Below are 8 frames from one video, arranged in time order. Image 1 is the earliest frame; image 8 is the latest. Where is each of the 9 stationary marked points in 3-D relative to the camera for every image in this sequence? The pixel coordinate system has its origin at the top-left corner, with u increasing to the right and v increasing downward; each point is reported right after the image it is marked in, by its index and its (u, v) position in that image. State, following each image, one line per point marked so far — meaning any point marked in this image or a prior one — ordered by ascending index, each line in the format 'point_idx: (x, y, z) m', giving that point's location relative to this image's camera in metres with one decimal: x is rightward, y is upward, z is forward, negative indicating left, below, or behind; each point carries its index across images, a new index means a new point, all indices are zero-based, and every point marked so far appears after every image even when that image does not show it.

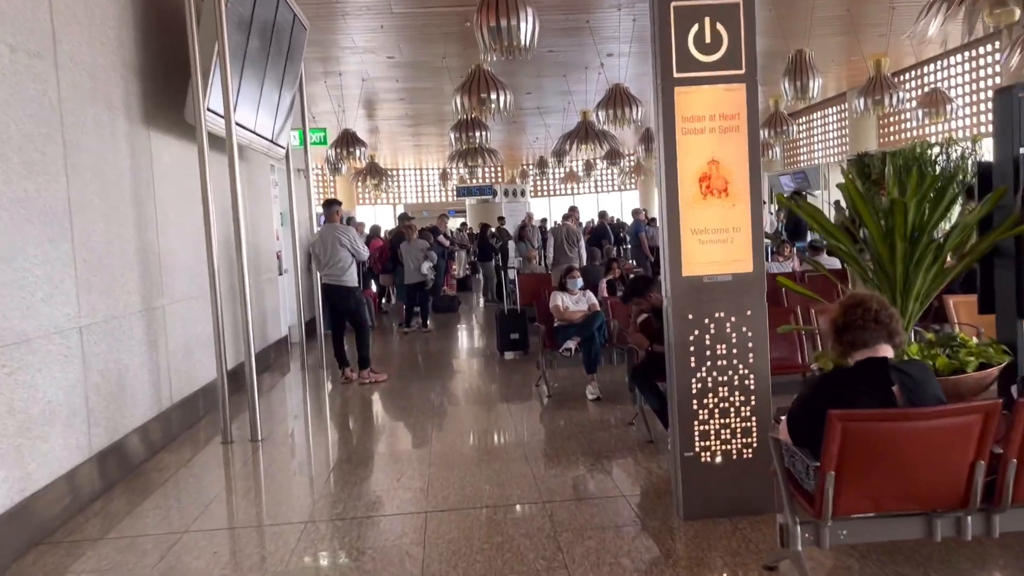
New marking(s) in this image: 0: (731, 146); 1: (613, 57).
0: (+0.7, +0.5, +2.9) m
1: (+1.8, +4.1, +15.6) m
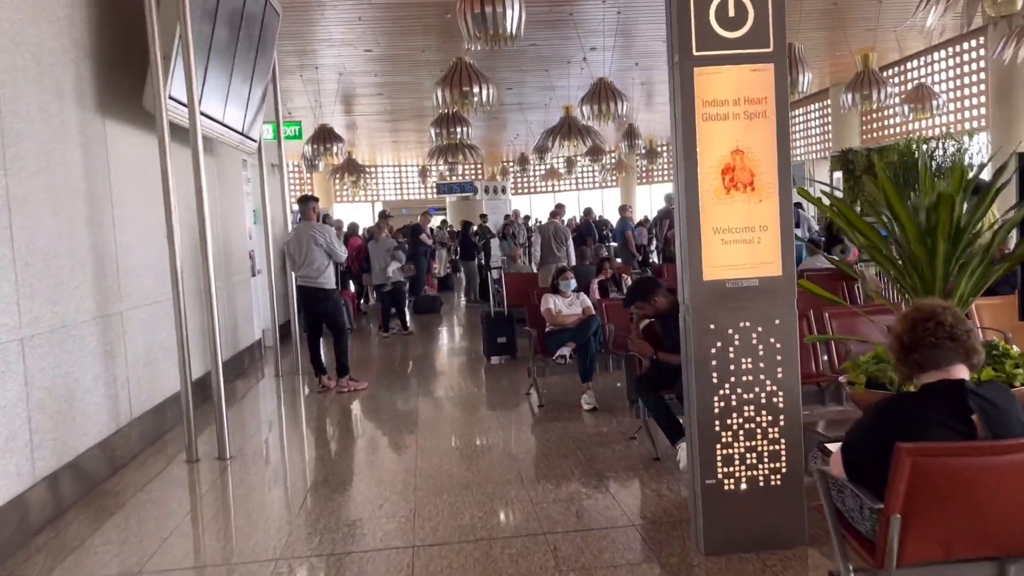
0: (+0.7, +0.5, +2.6) m
1: (+1.4, +4.1, +15.2) m
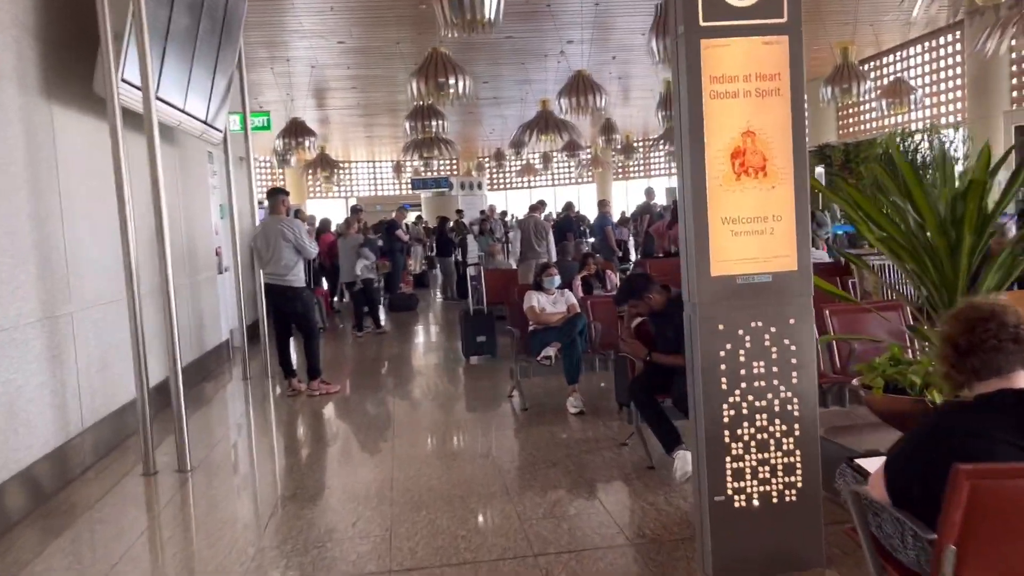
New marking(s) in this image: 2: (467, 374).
0: (+0.7, +0.5, +2.3) m
1: (+1.0, +4.2, +15.0) m
2: (-0.3, -0.7, +6.5) m
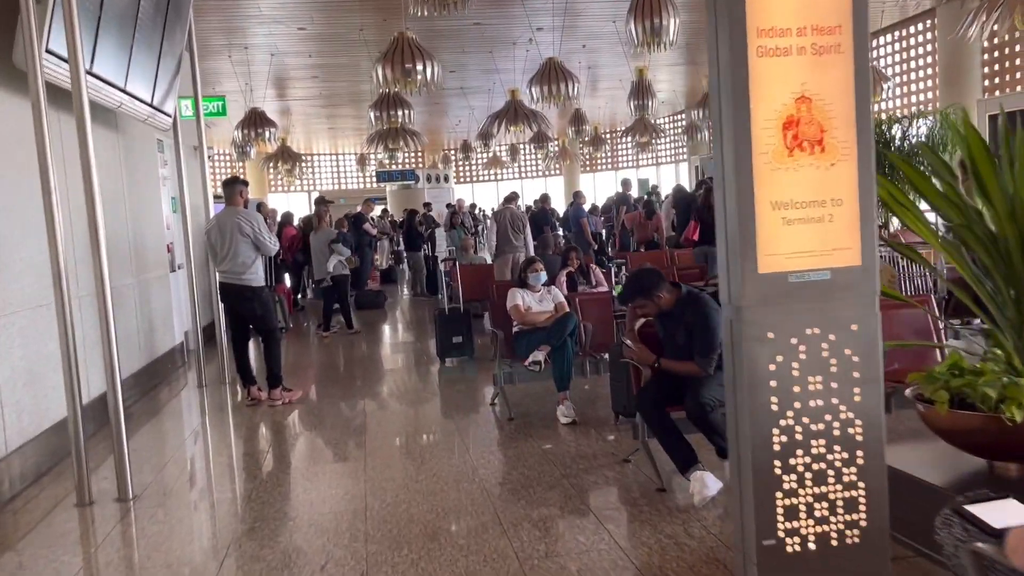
0: (+0.7, +0.5, +1.9) m
1: (+0.5, +4.3, +14.5) m
2: (-0.5, -0.6, +6.1) m
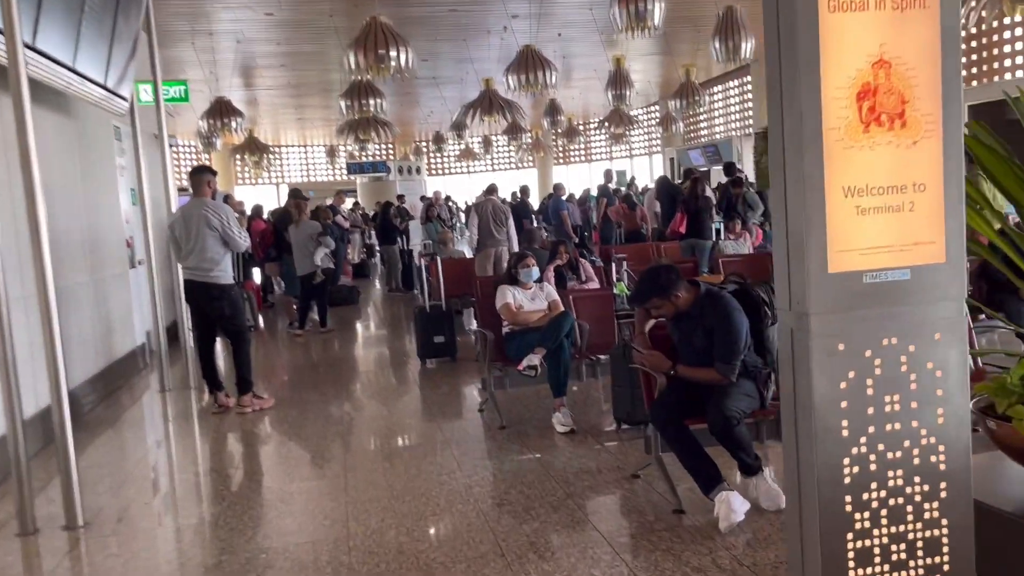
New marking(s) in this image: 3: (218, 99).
0: (+0.7, +0.5, +1.6) m
1: (+0.1, +4.4, +14.2) m
2: (-0.6, -0.6, +5.7) m
3: (-4.1, +2.6, +12.0) m
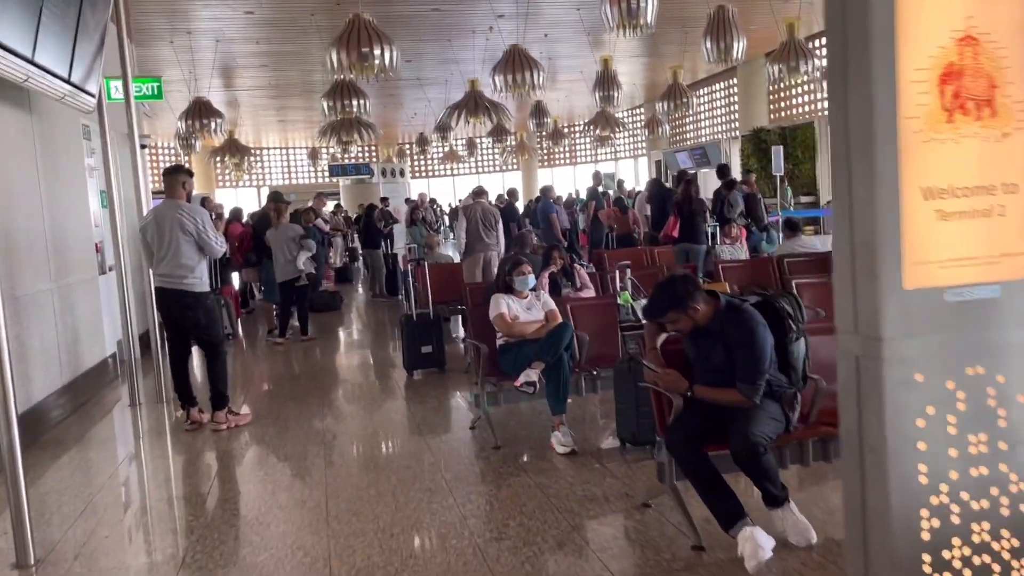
0: (+0.8, +0.4, +1.3) m
1: (-0.2, +4.3, +13.9) m
2: (-0.6, -0.7, +5.4) m
3: (-4.3, +2.6, +11.7) m
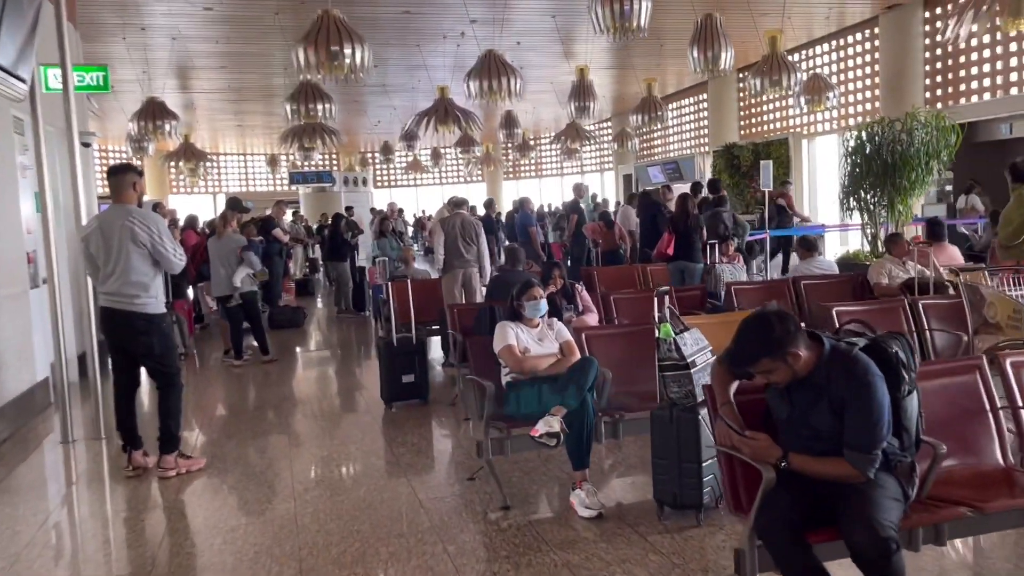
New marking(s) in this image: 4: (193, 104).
0: (+0.9, +0.4, +0.8) m
1: (-0.6, +4.1, +13.4) m
2: (-0.7, -0.8, +4.8) m
3: (-4.6, +2.4, +10.9) m
4: (-6.5, +3.7, +17.6) m
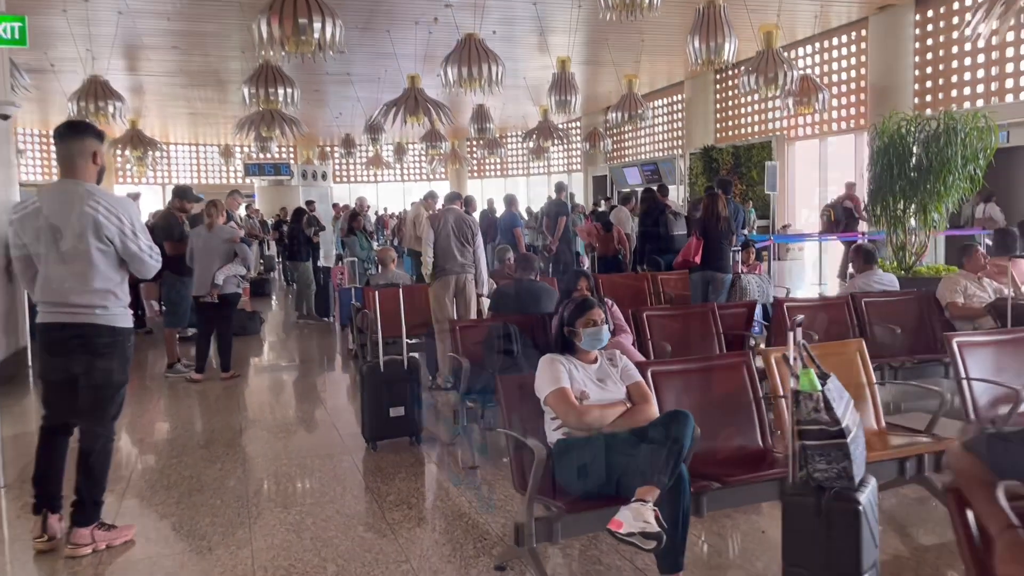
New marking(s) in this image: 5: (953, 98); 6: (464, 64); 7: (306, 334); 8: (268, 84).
0: (+1.2, +0.3, -0.1) m
1: (-0.9, +4.0, +12.4) m
2: (-0.6, -0.8, +3.8) m
3: (-4.8, +2.4, +9.8) m
4: (-7.0, +3.8, +16.3) m
5: (+5.6, +2.4, +10.8) m
6: (-0.3, +2.1, +7.9) m
7: (-2.0, -0.4, +8.4) m
8: (-2.1, +1.9, +7.8) m
